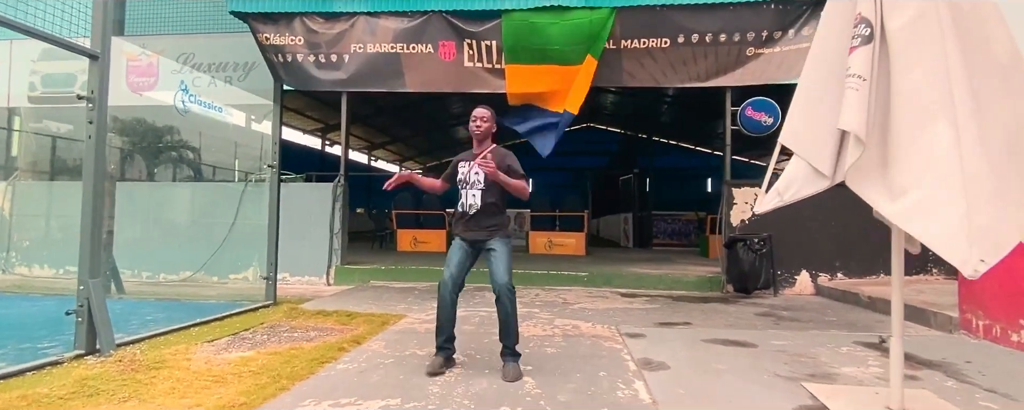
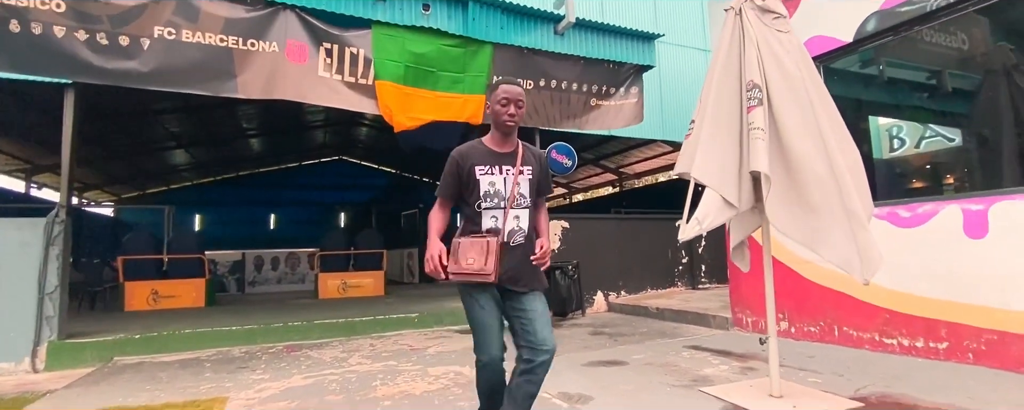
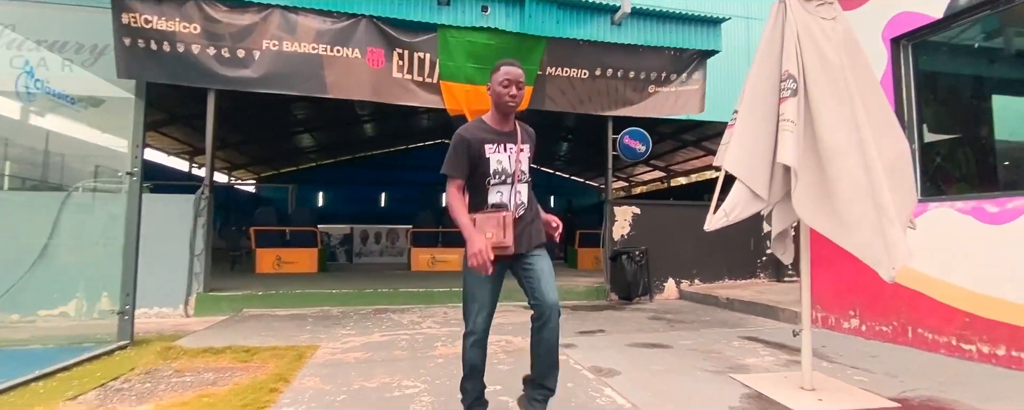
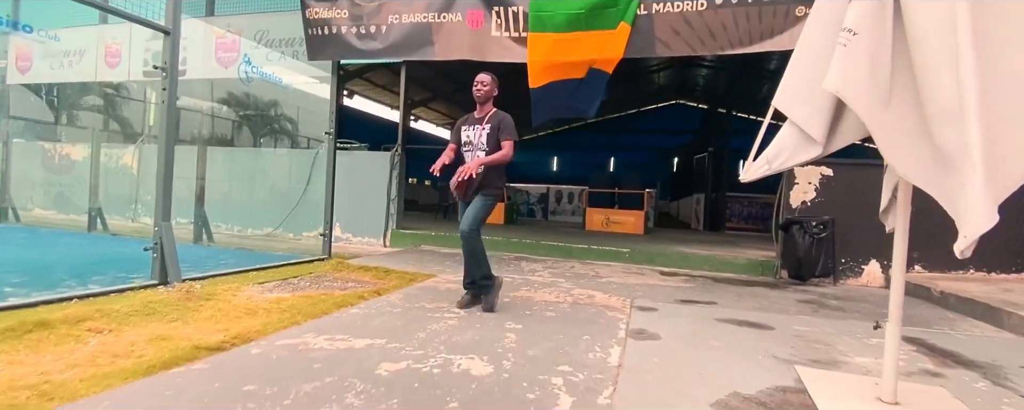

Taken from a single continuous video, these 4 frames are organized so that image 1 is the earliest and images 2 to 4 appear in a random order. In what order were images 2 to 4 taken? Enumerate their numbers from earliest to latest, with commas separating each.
4, 3, 2
